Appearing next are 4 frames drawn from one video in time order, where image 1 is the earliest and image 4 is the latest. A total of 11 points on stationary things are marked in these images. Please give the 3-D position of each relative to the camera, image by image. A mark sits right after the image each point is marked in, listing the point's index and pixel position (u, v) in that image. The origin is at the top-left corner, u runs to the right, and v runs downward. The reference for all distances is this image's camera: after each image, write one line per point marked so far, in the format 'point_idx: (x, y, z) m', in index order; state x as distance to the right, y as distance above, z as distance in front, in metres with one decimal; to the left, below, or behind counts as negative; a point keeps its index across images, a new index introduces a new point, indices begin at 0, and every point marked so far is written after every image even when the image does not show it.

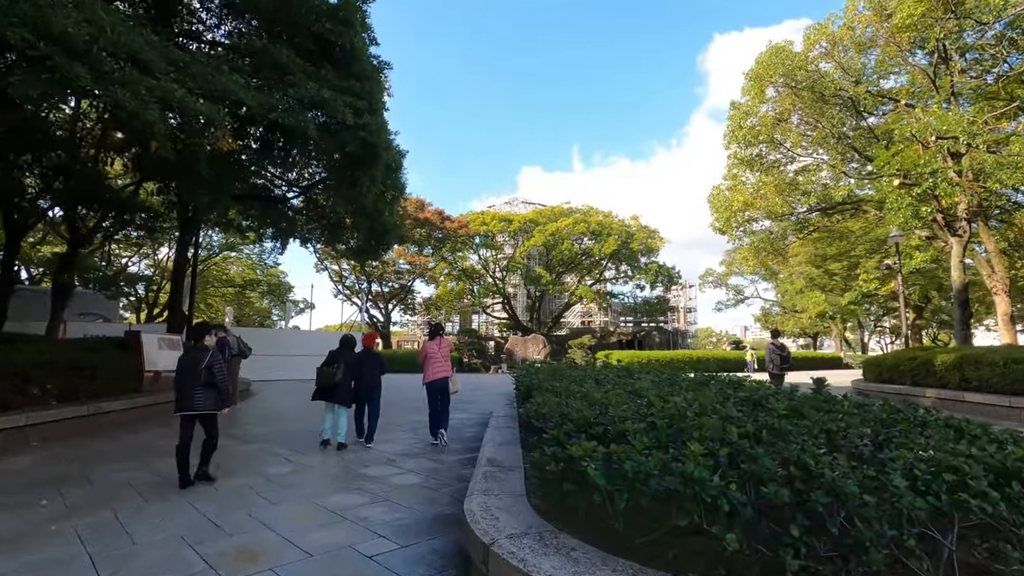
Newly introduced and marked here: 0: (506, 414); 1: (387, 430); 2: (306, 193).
0: (0.0, -1.6, +6.7) m
1: (-1.9, -2.0, +7.9) m
2: (-5.8, +2.7, +15.1) m
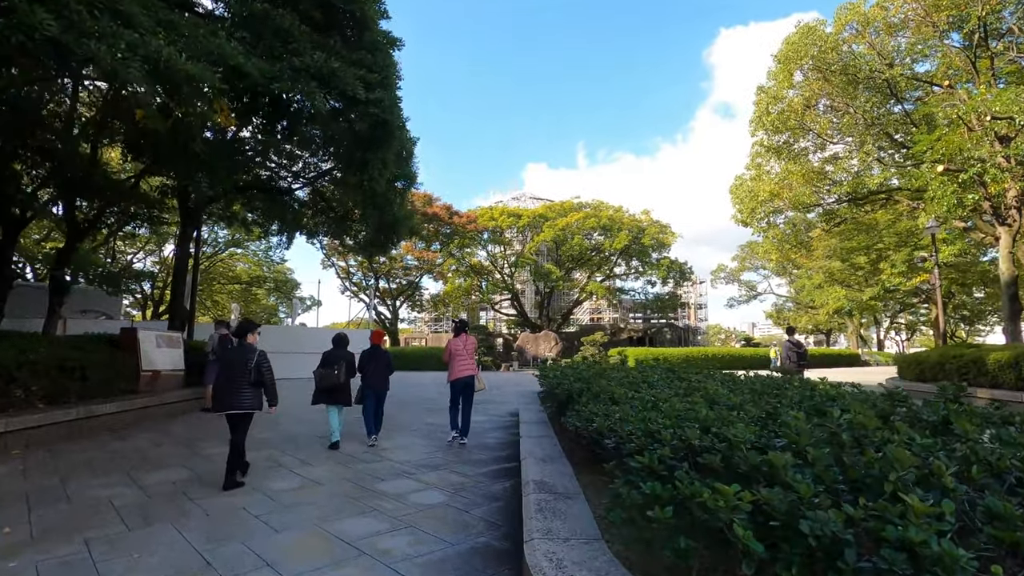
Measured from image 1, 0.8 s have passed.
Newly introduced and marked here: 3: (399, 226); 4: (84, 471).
0: (+0.3, -1.5, +6.0) m
1: (-1.5, -1.9, +7.3) m
2: (-5.4, +2.8, +14.5) m
3: (-2.8, +1.9, +13.9) m
4: (-3.9, -1.7, +4.9) m
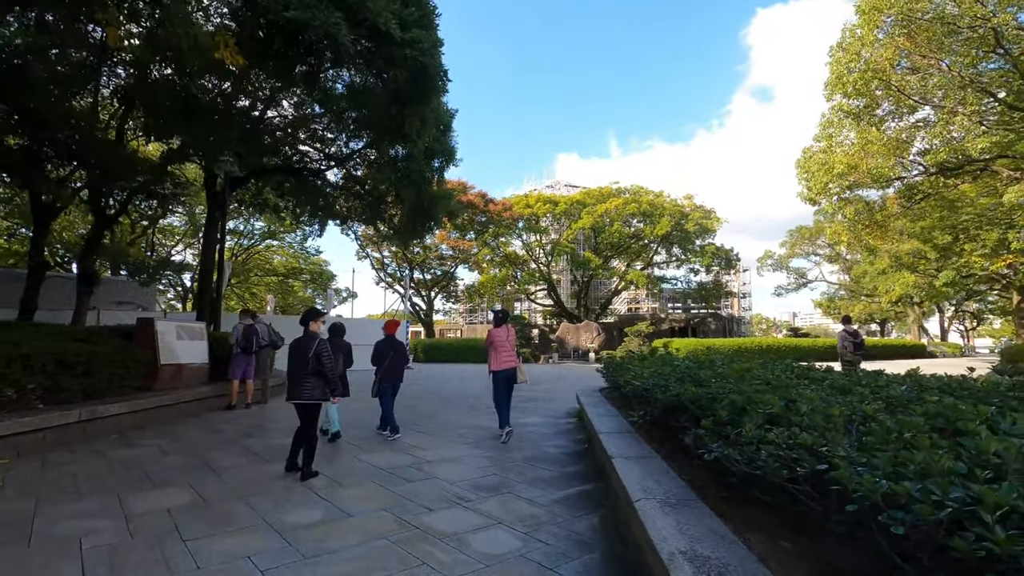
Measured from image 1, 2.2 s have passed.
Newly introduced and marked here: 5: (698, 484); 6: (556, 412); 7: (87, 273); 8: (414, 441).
0: (+1.0, -1.2, +4.9) m
1: (-0.8, -1.7, +6.2) m
2: (-4.2, +3.1, +13.6) m
3: (-1.7, +2.3, +12.9) m
4: (-3.3, -1.5, +4.0) m
5: (+1.0, -1.1, +2.9) m
6: (+0.6, -1.8, +8.0) m
7: (-10.4, +0.4, +13.0) m
8: (-1.1, -1.7, +5.8) m
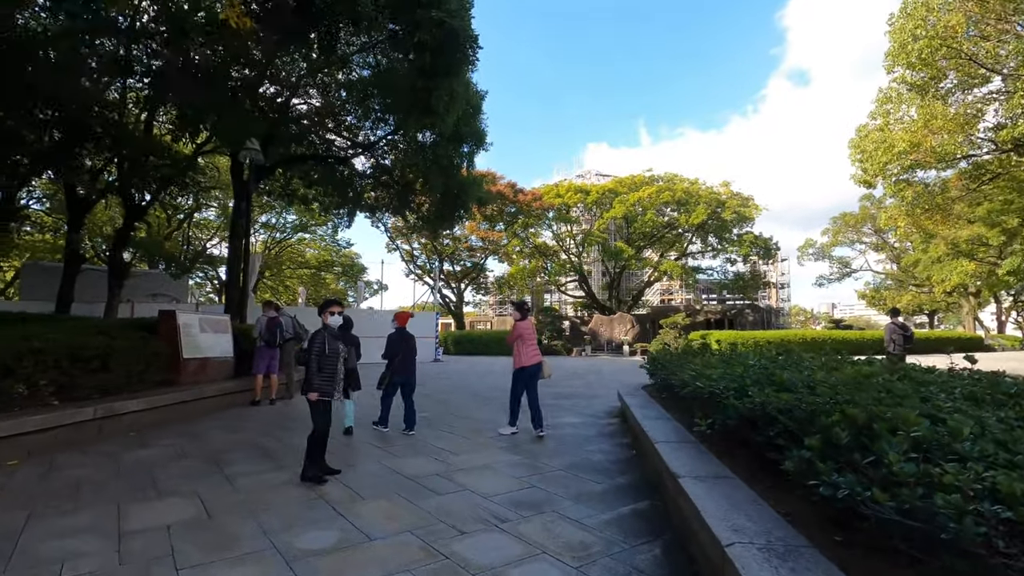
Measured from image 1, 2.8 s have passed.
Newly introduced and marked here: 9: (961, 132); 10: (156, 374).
0: (+1.3, -1.1, +4.3) m
1: (-0.4, -1.6, +5.7) m
2: (-3.4, +3.3, +13.2) m
3: (-1.0, +2.5, +12.4) m
4: (-3.0, -1.4, +3.6) m
5: (+1.2, -1.0, +2.3) m
6: (+1.1, -1.7, +7.4) m
7: (-9.6, +0.5, +13.0) m
8: (-0.7, -1.5, +5.3) m
9: (+10.4, +3.6, +12.3) m
10: (-4.5, -1.1, +6.7) m
